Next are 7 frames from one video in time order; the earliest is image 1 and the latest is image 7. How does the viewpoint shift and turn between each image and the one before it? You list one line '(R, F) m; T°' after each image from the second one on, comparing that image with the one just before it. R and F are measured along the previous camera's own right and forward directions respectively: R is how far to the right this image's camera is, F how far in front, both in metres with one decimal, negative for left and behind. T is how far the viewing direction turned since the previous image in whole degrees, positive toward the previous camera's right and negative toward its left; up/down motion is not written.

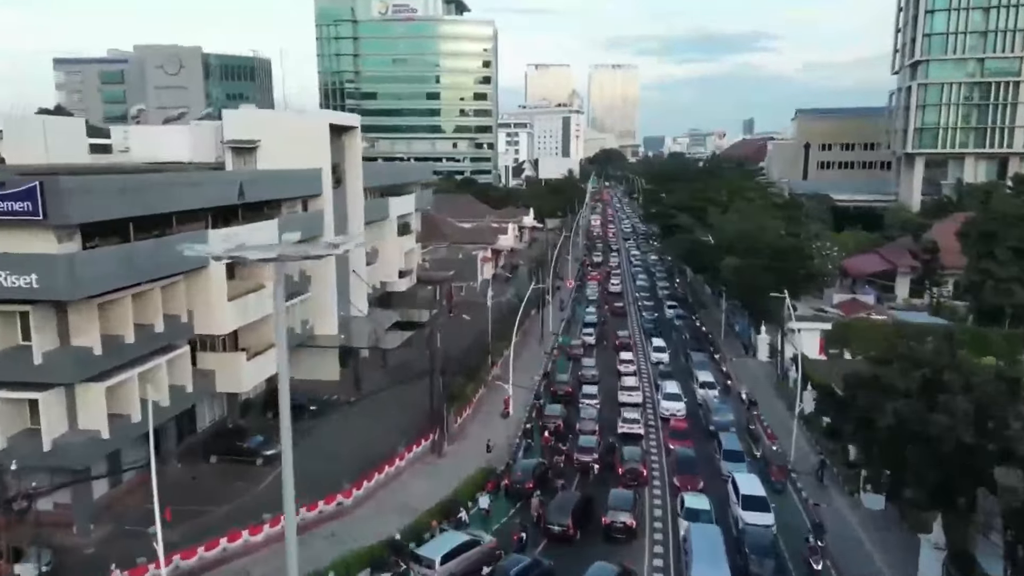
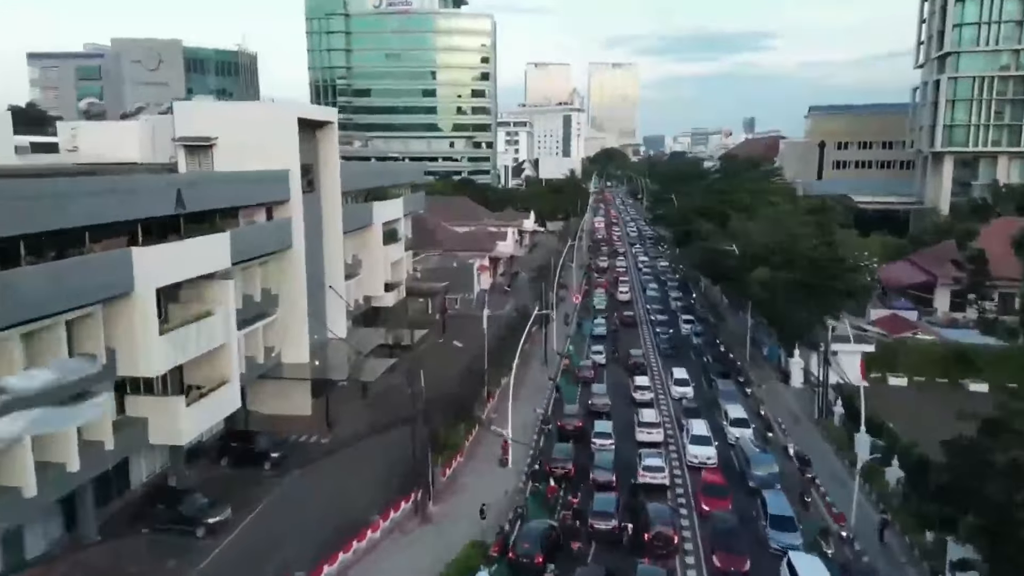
(0.0, +5.0) m; 0°
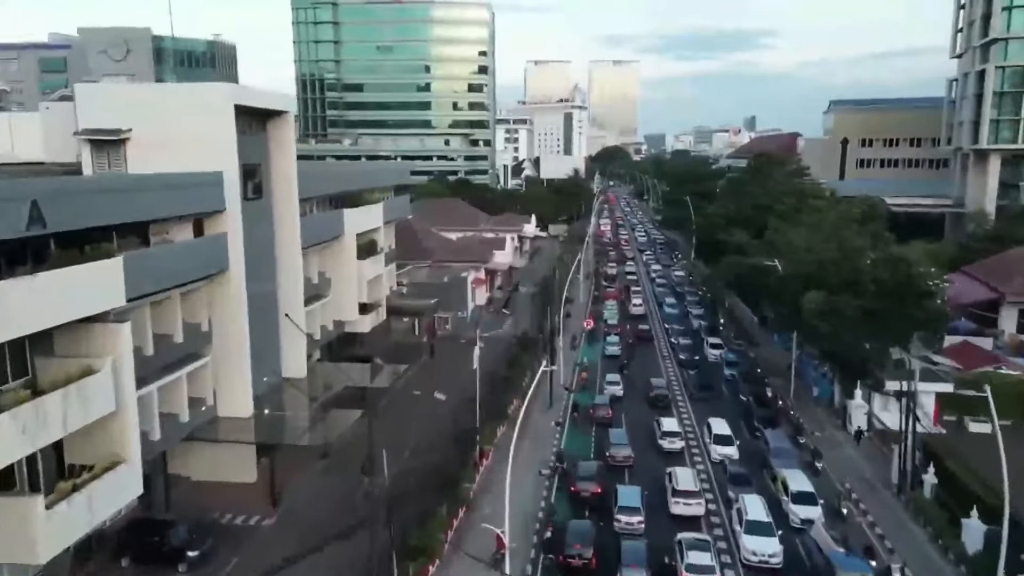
(+0.1, +6.7) m; 0°
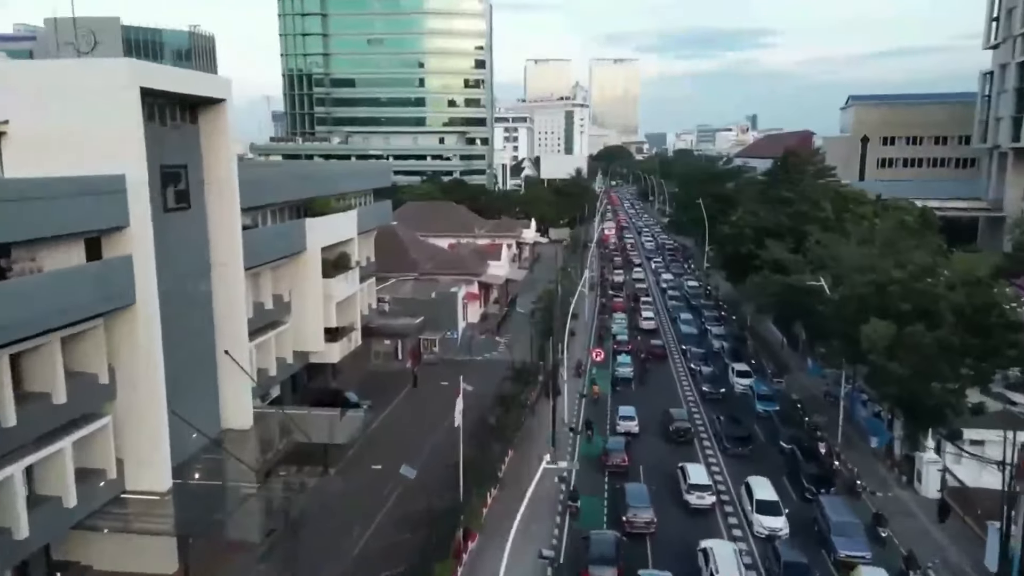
(+0.2, +5.5) m; 0°
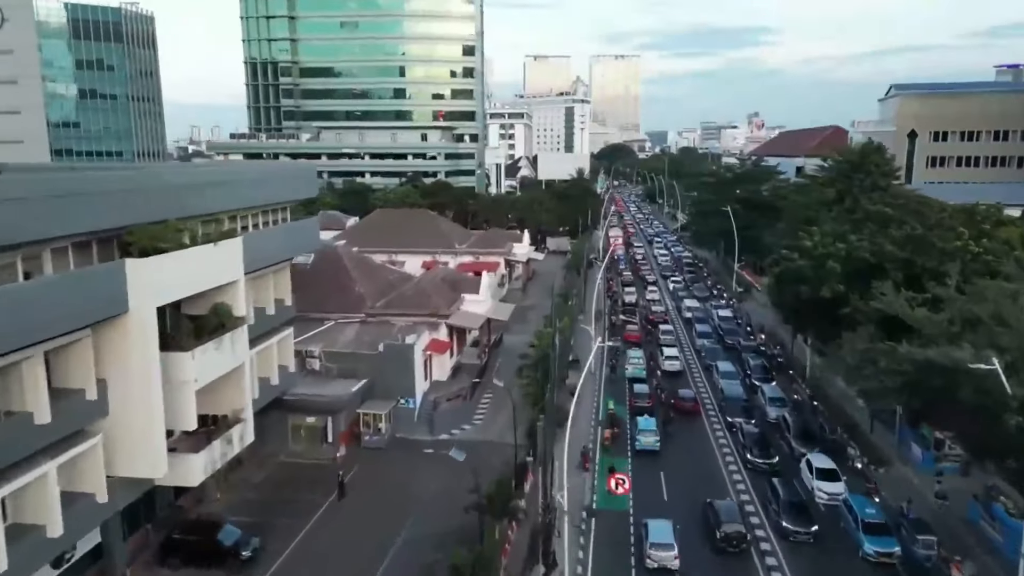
(+0.8, +11.5) m; 0°
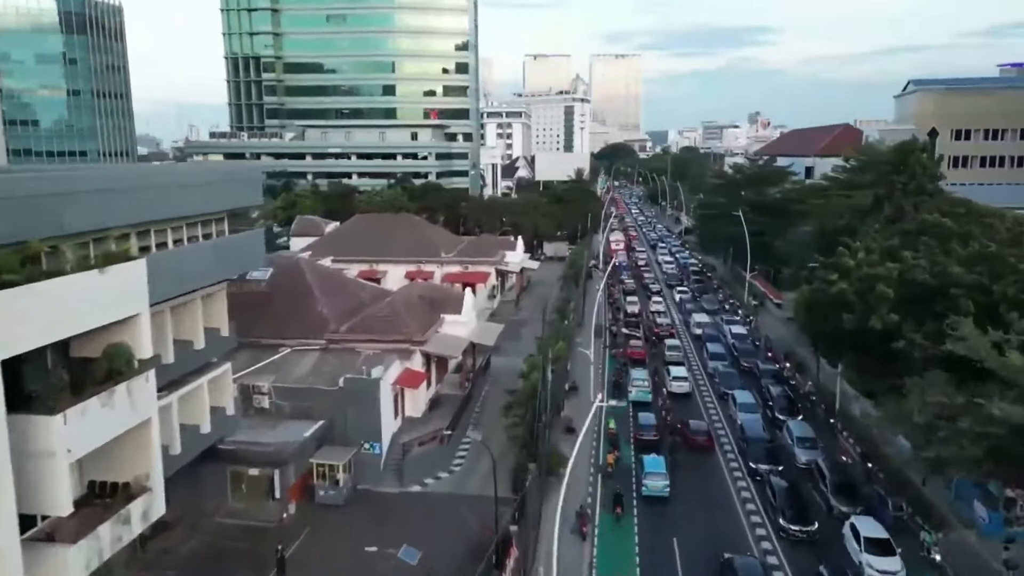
(+0.5, +4.4) m; 0°
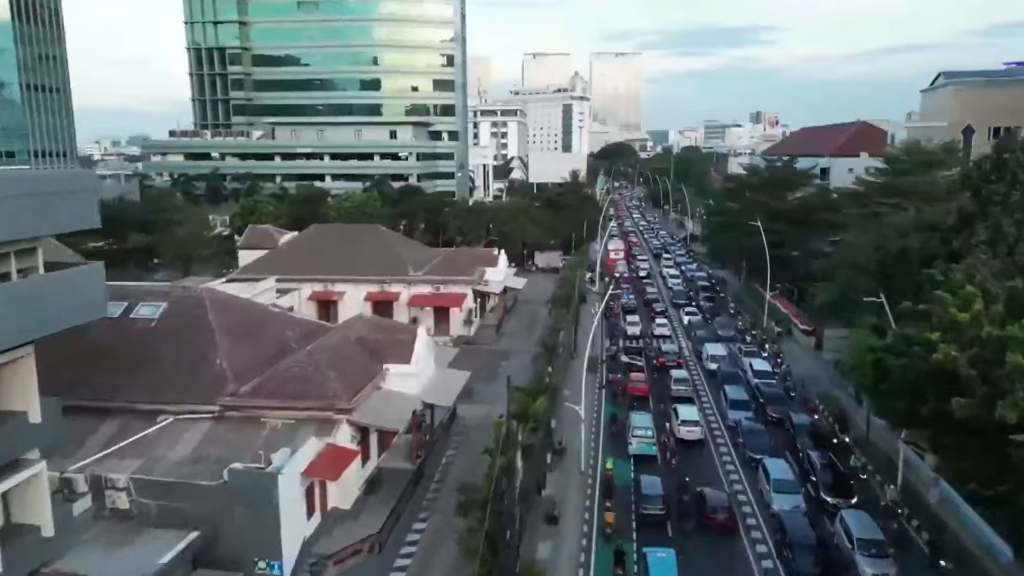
(+1.0, +7.0) m; 0°
